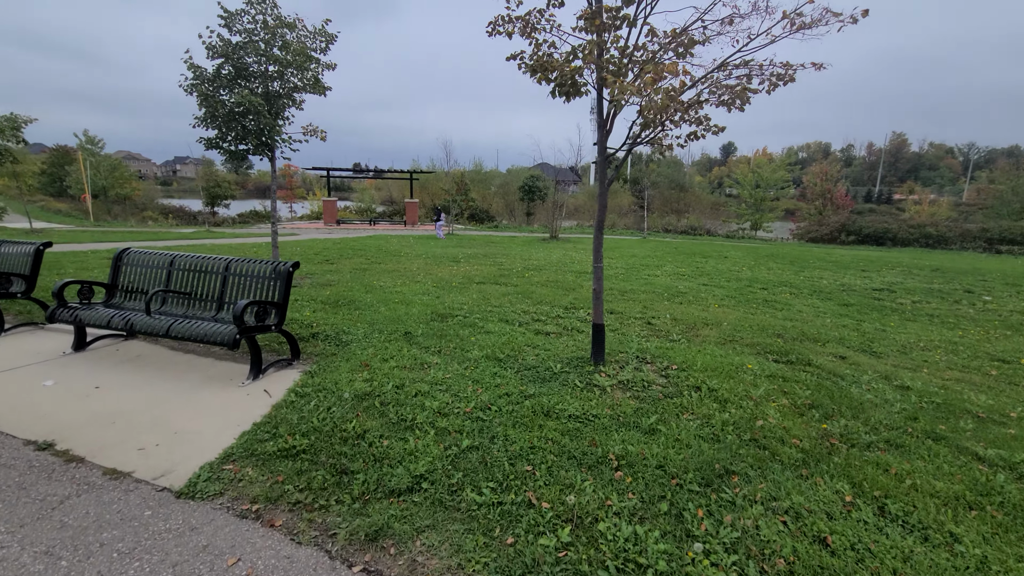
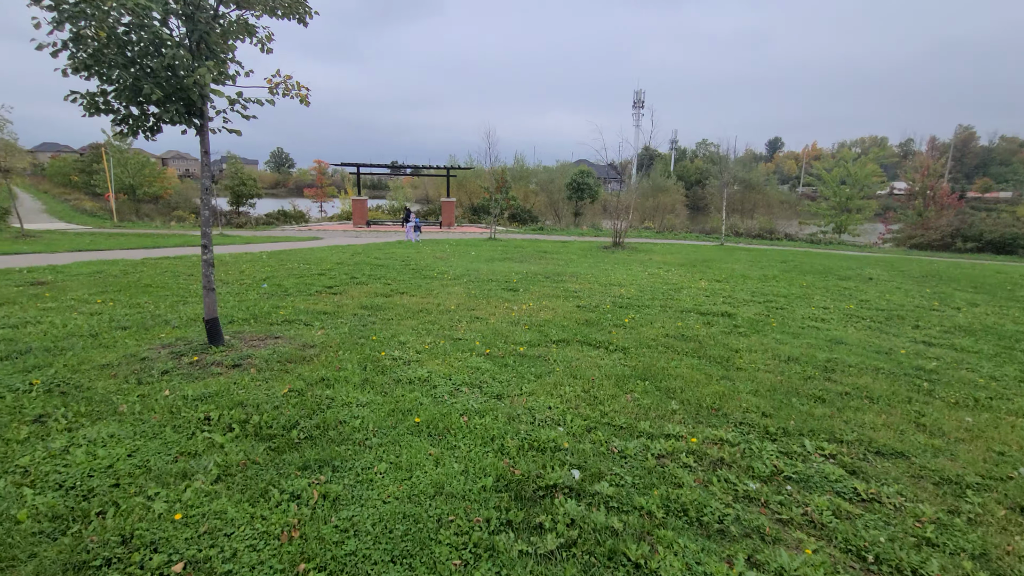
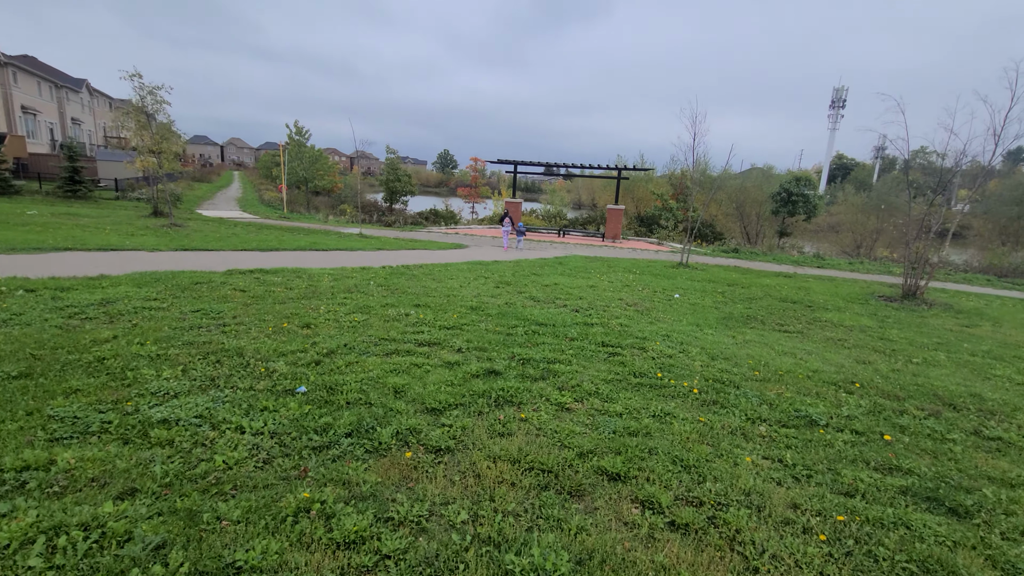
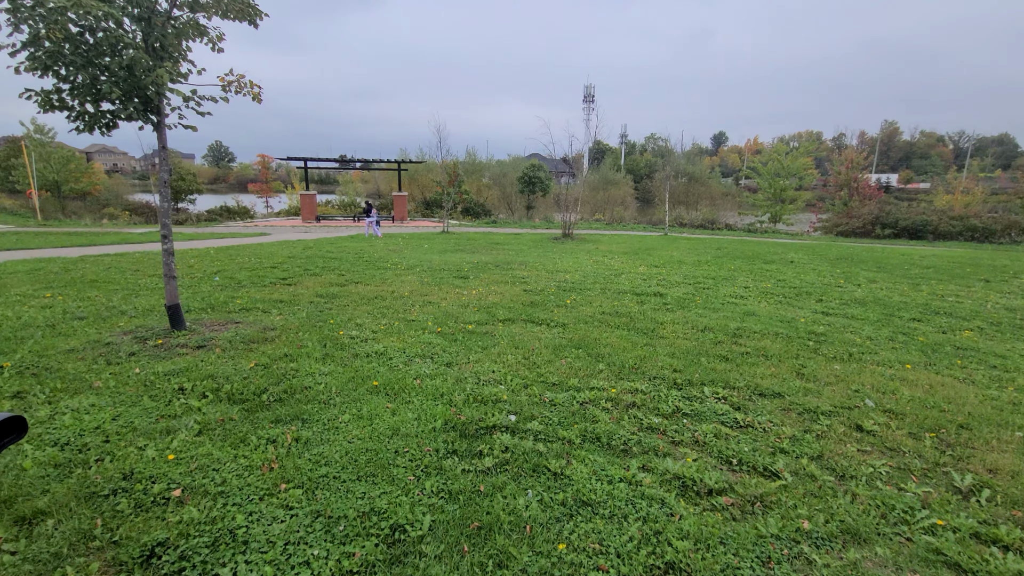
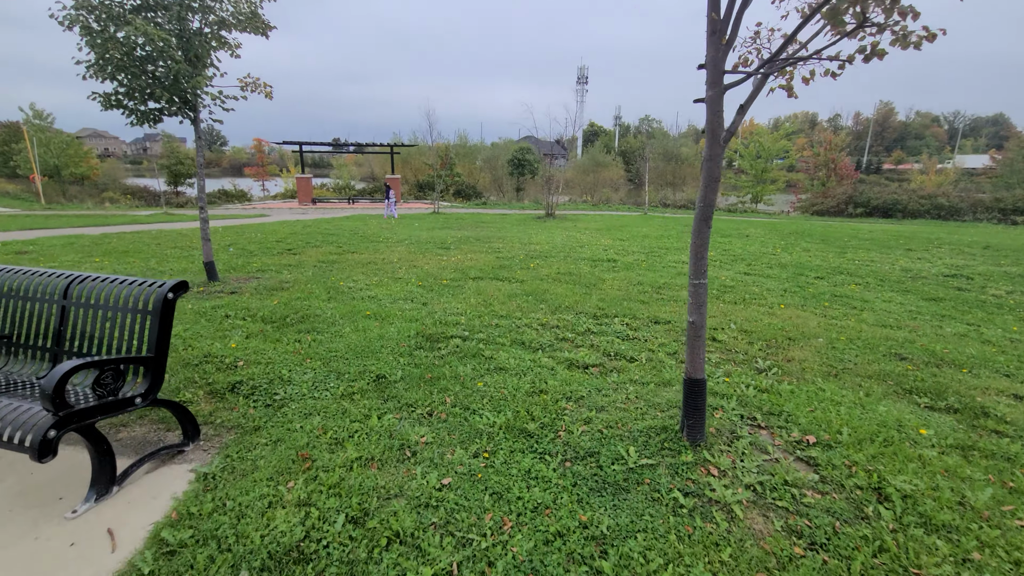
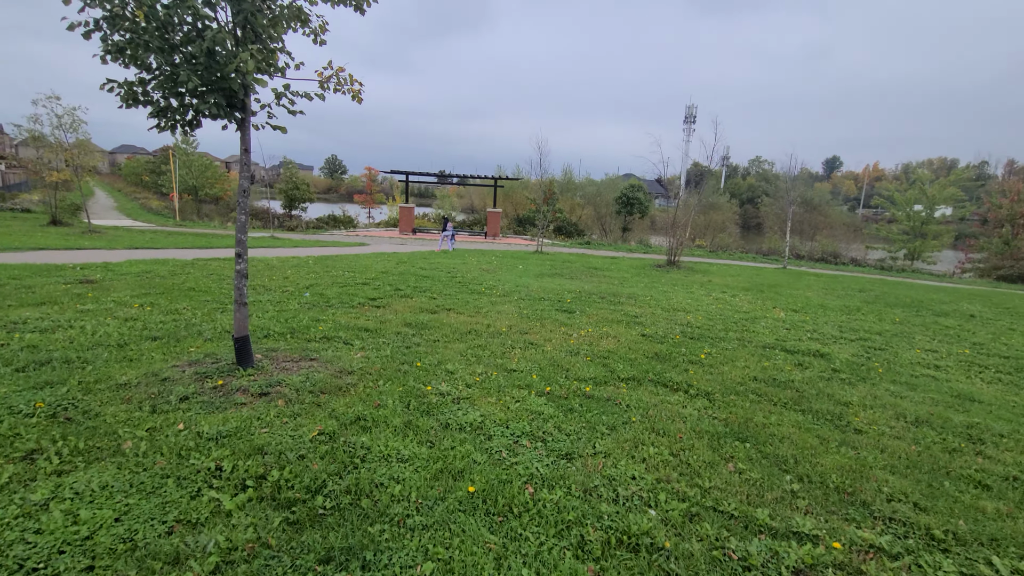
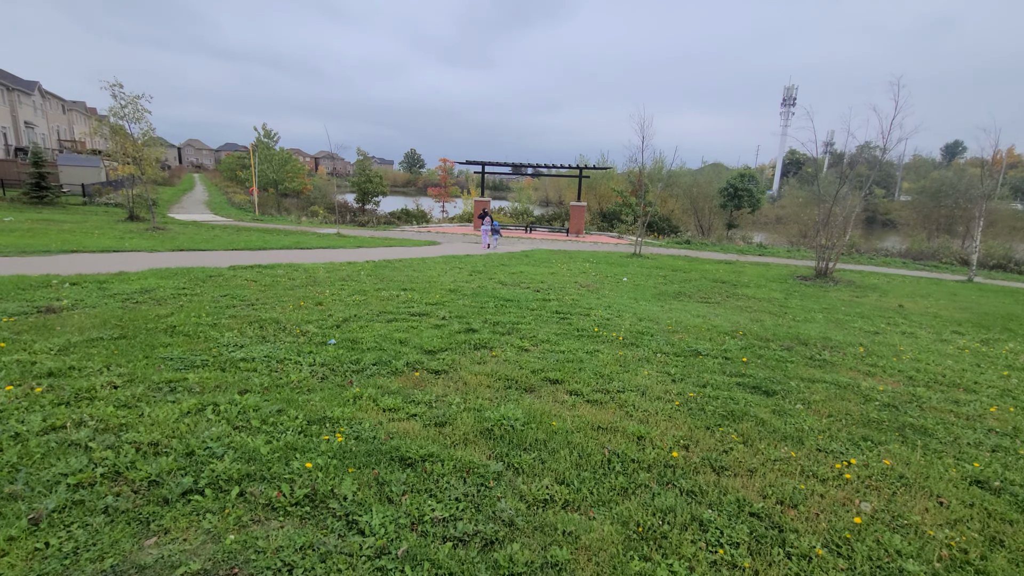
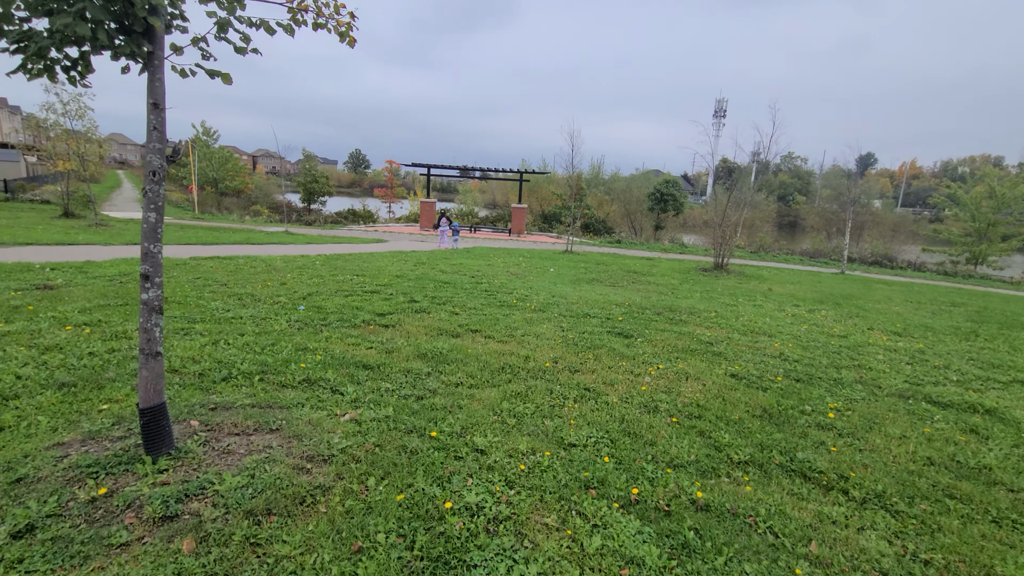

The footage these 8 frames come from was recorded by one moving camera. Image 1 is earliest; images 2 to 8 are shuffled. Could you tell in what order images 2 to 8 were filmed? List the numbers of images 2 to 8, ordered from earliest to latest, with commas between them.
5, 4, 2, 6, 8, 7, 3
